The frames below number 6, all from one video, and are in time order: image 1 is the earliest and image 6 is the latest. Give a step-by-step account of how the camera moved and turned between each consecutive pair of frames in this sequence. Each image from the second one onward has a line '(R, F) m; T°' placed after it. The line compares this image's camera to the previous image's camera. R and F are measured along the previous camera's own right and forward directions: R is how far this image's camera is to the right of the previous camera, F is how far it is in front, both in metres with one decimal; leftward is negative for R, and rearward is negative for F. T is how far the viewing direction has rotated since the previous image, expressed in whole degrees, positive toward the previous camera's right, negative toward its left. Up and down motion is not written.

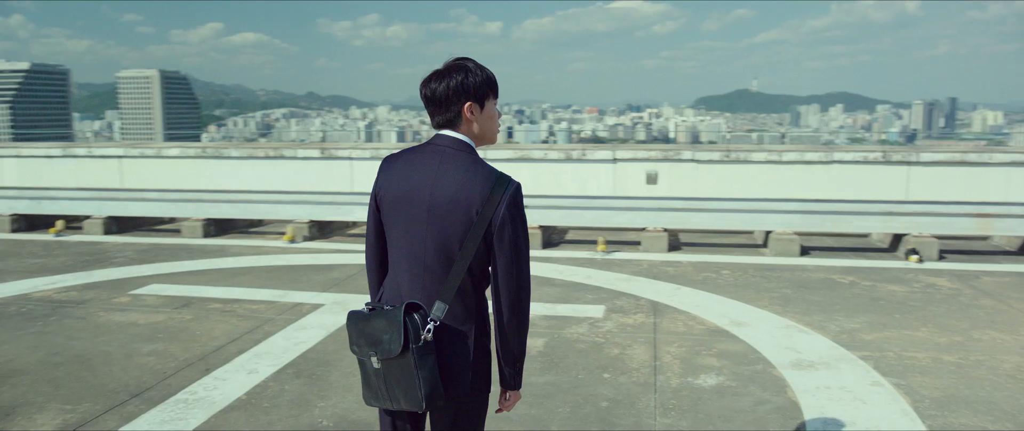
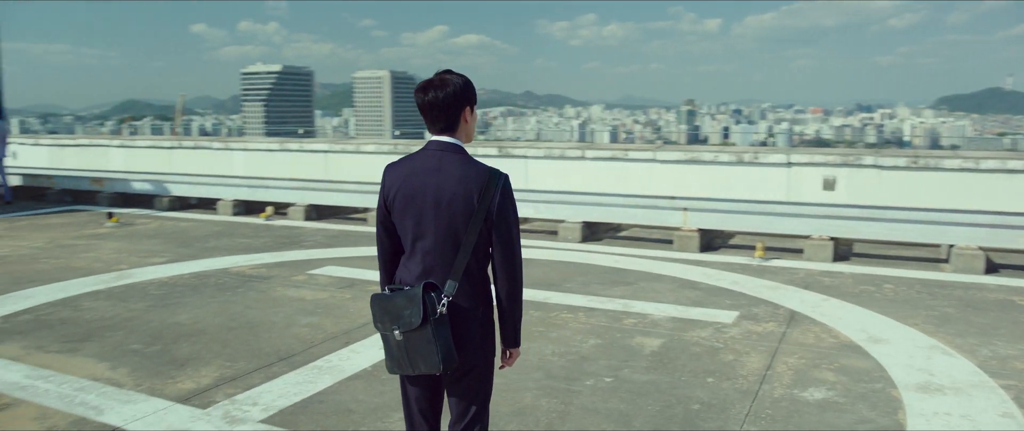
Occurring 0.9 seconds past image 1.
(+0.6, -0.1) m; -15°
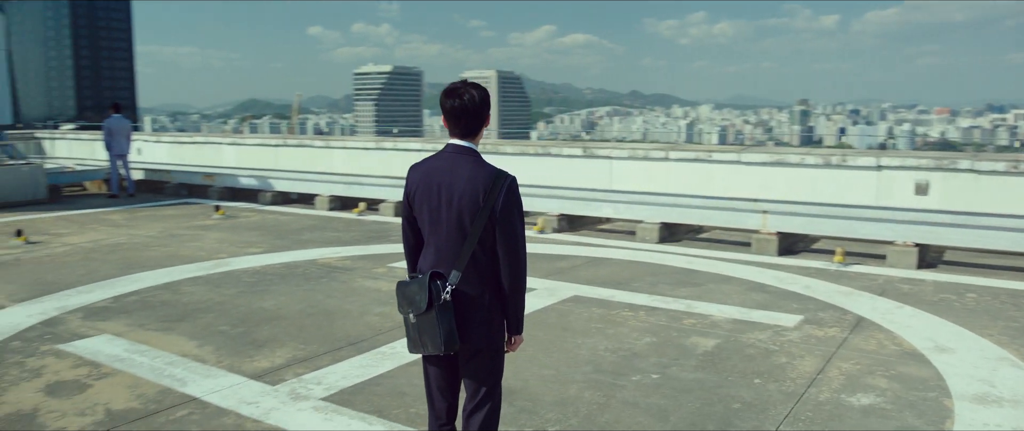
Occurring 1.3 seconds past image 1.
(+0.3, -0.2) m; -7°
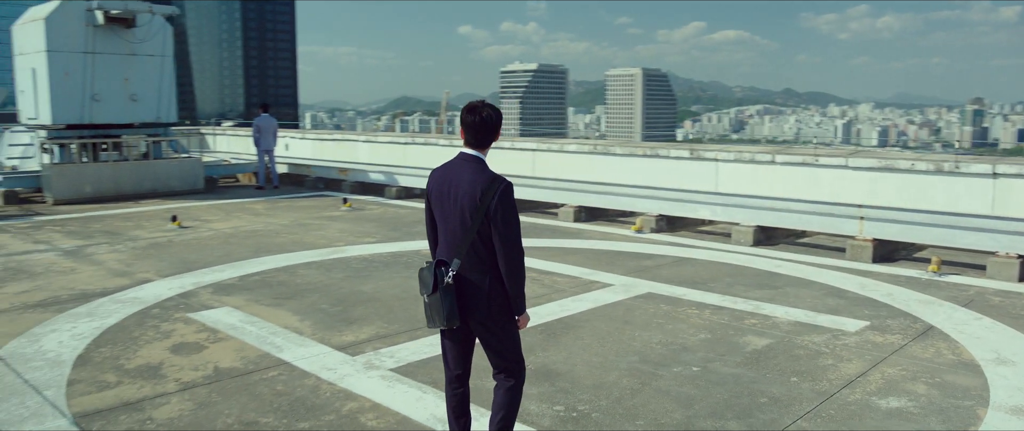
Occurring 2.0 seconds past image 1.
(+0.6, -0.4) m; -10°
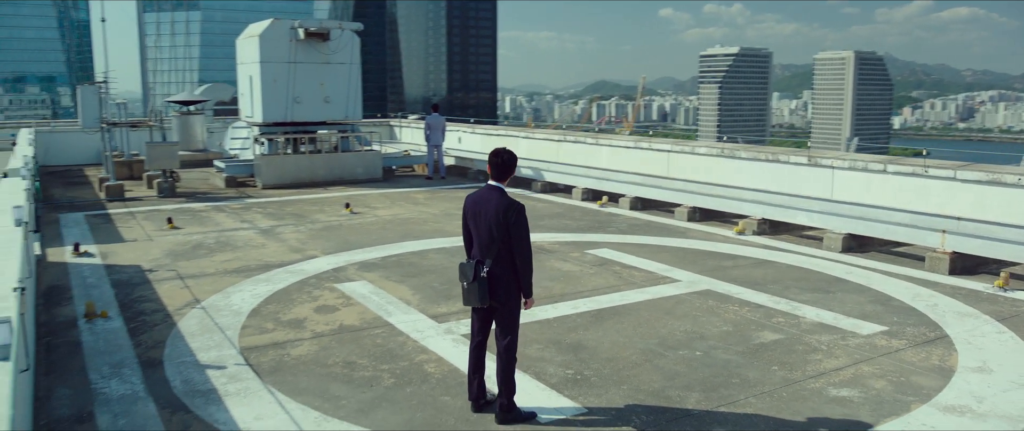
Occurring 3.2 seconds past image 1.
(+1.2, -1.3) m; -13°
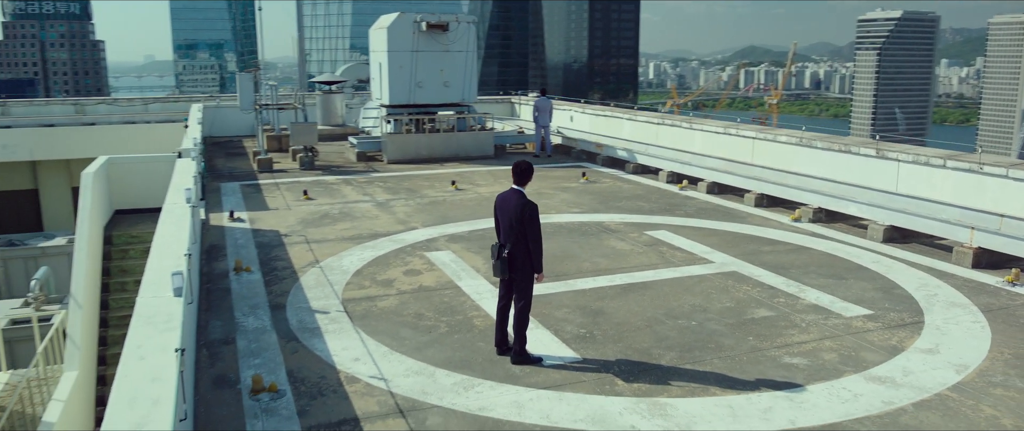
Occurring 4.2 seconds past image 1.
(+1.0, -1.6) m; -10°
